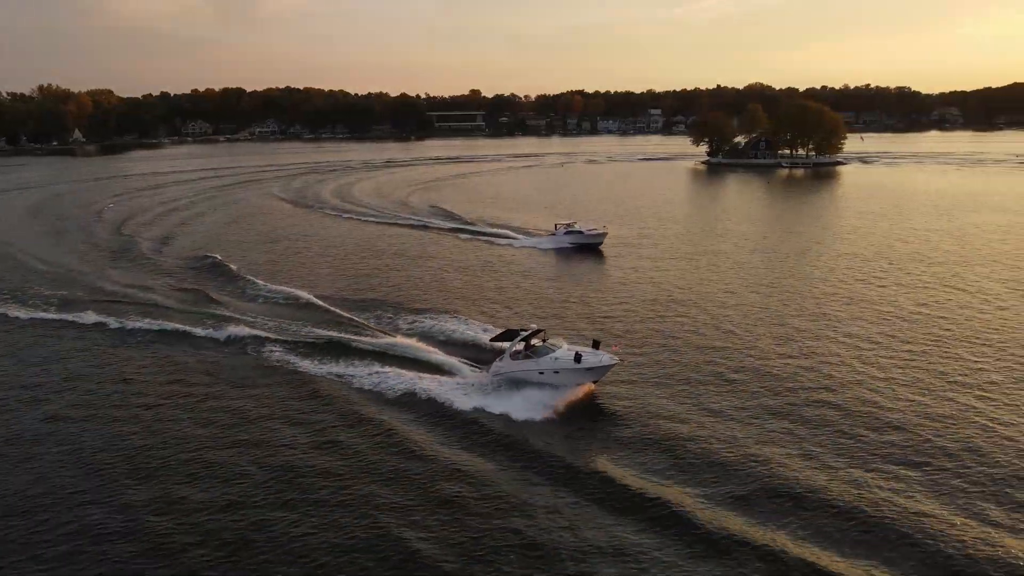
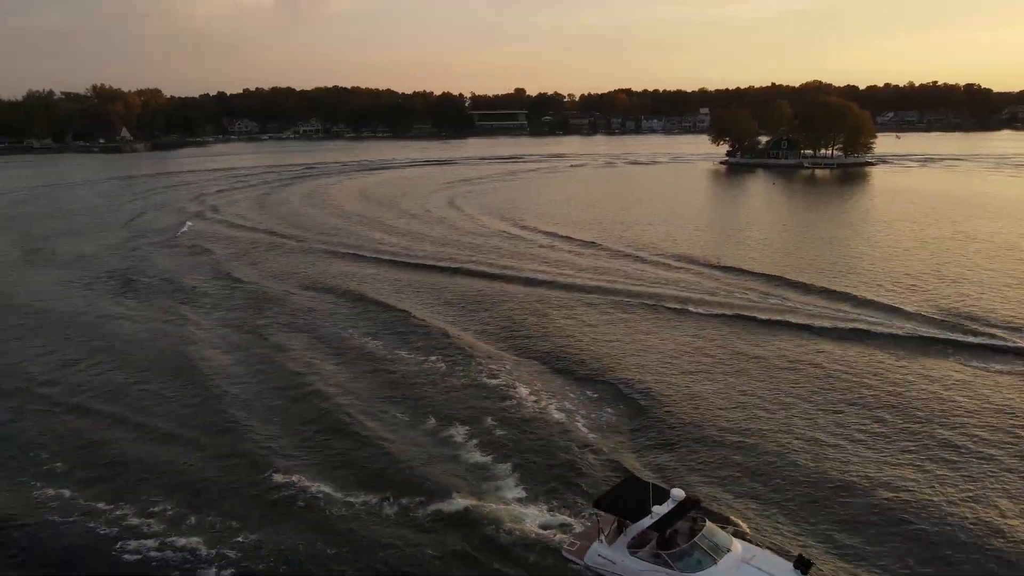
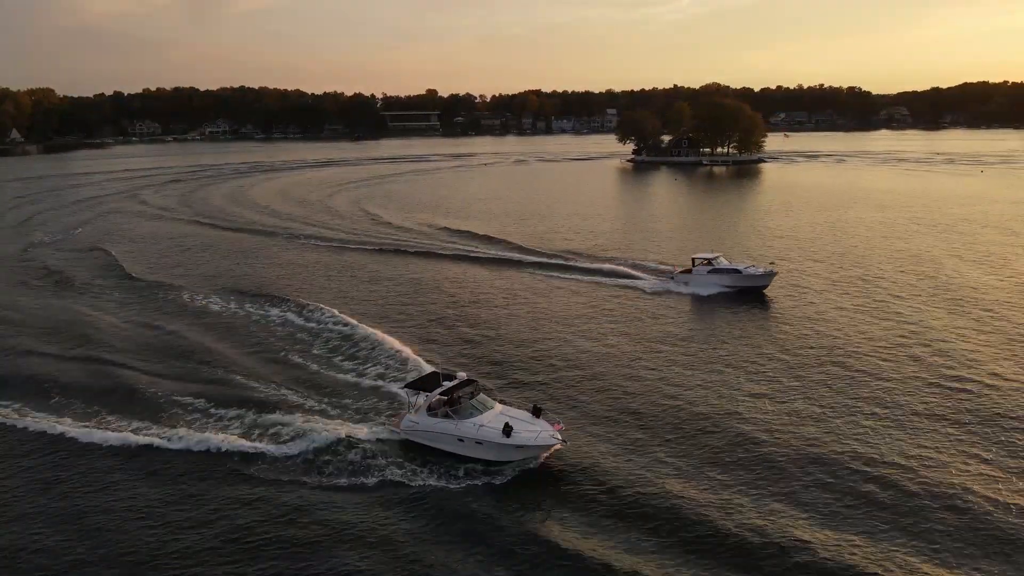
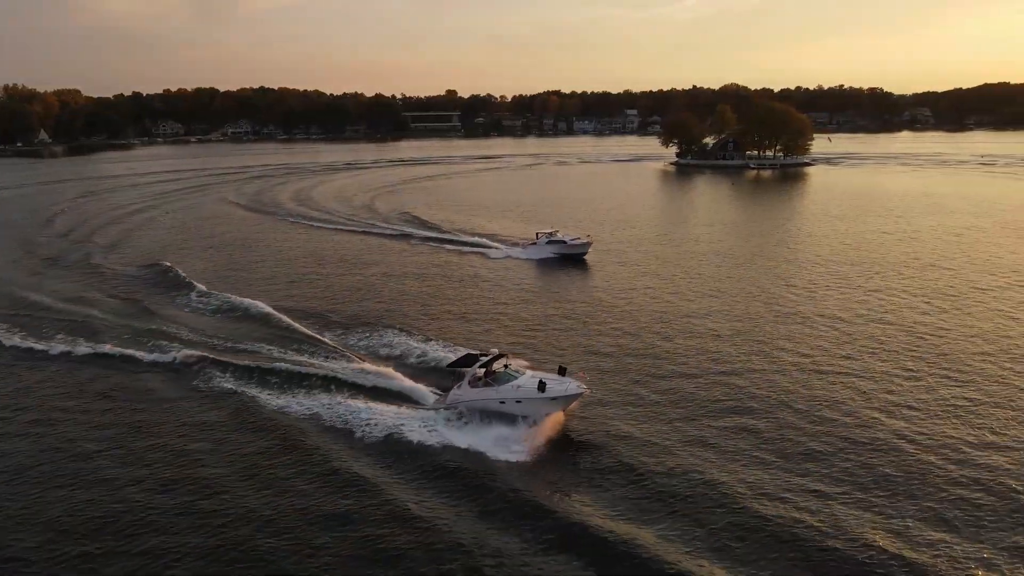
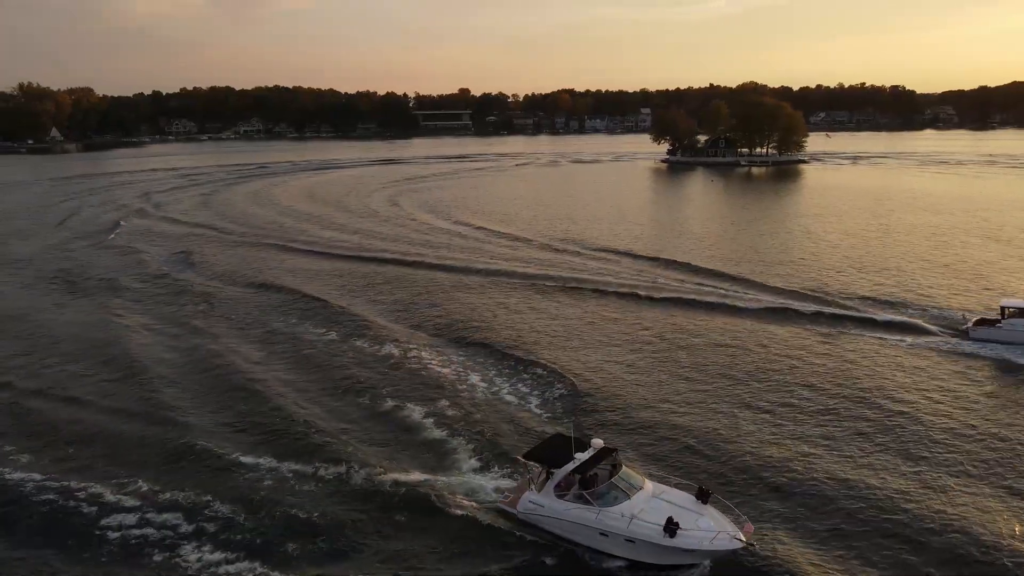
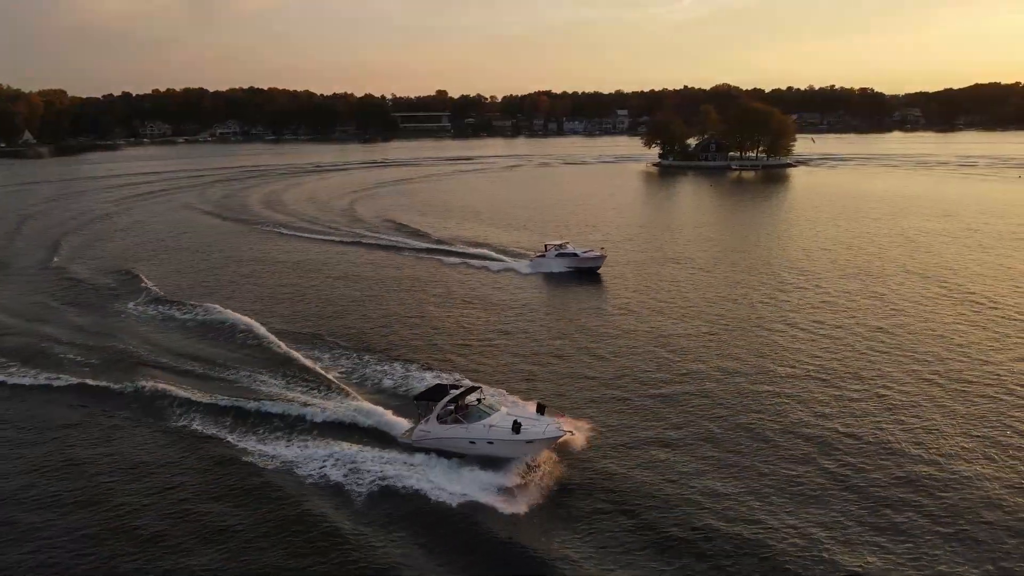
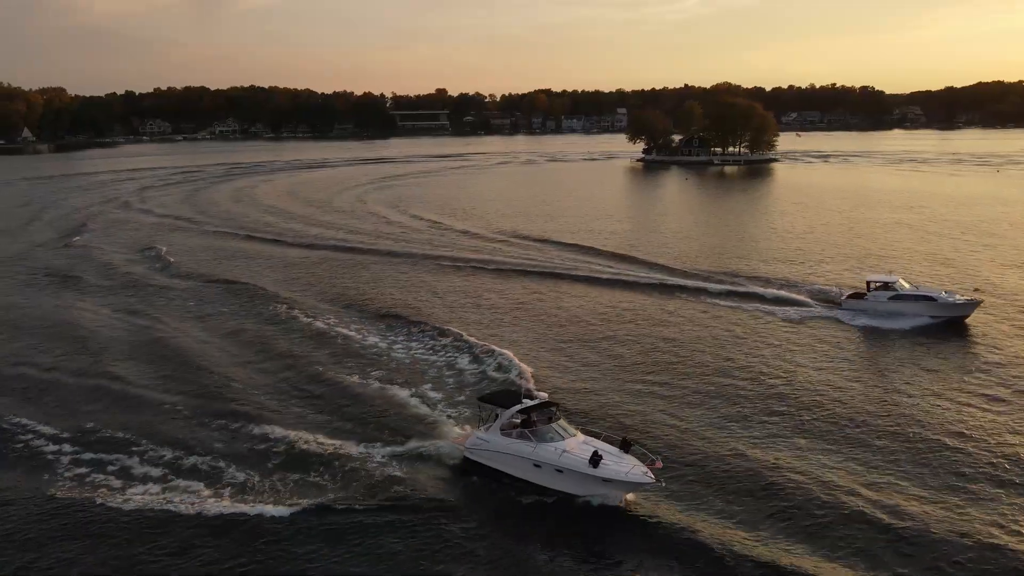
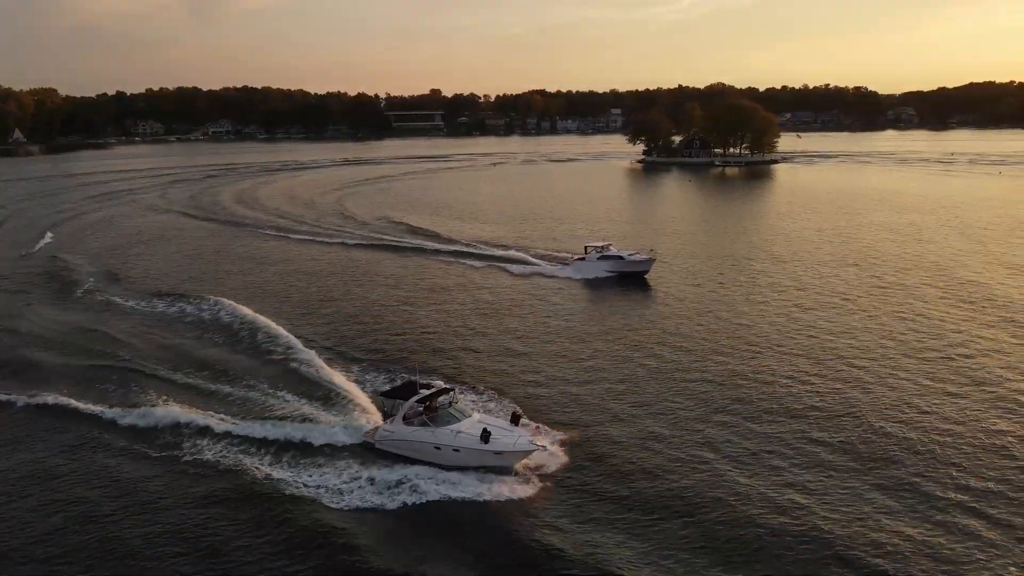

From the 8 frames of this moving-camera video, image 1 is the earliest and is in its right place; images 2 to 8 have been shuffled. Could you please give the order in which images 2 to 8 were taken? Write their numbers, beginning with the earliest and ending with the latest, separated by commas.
4, 6, 8, 3, 7, 5, 2
